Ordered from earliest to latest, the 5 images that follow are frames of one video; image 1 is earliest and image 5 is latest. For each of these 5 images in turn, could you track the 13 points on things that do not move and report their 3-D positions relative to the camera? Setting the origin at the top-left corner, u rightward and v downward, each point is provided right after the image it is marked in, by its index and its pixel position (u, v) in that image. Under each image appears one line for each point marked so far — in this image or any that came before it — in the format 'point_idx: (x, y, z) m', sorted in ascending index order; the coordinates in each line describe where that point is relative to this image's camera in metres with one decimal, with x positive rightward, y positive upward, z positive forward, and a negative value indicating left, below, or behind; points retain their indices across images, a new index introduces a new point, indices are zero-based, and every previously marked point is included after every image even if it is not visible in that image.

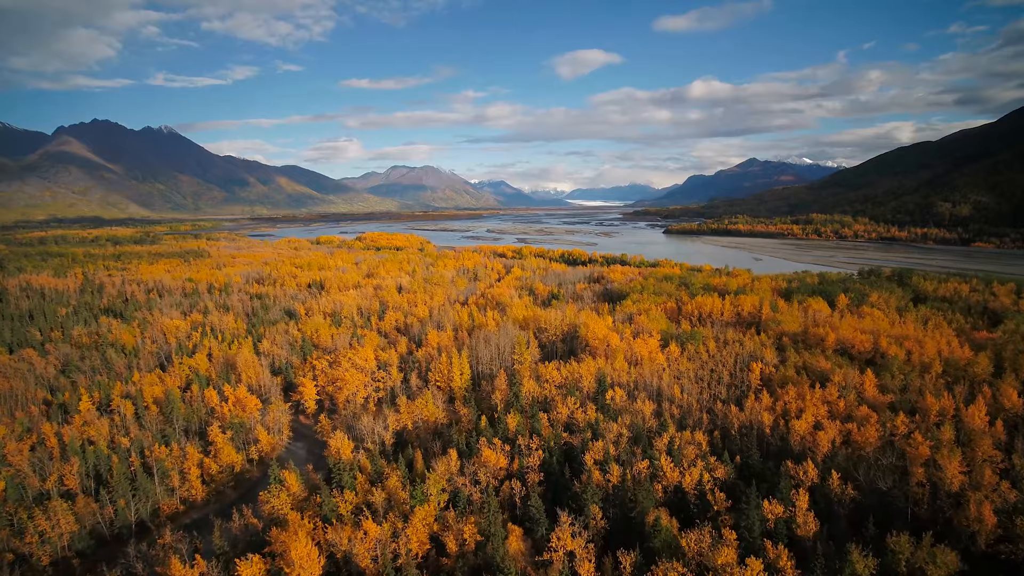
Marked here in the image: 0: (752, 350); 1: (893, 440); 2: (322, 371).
0: (+8.9, -2.3, +17.2) m
1: (+9.5, -3.8, +11.5) m
2: (-7.5, -3.3, +18.4) m
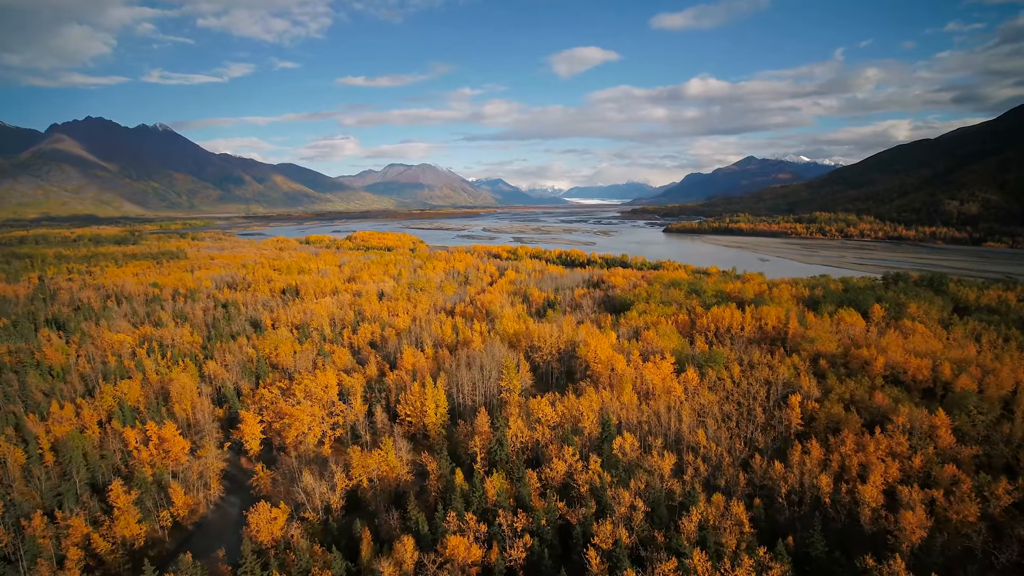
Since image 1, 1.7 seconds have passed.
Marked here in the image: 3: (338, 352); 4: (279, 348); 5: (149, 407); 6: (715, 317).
0: (+8.5, -2.8, +14.4) m
1: (+9.1, -4.3, +8.6) m
2: (-8.0, -3.8, +15.5) m
3: (-7.4, -2.7, +19.9) m
4: (-10.1, -2.5, +20.0) m
5: (-12.0, -3.9, +15.3) m
6: (+8.7, -1.2, +19.7) m
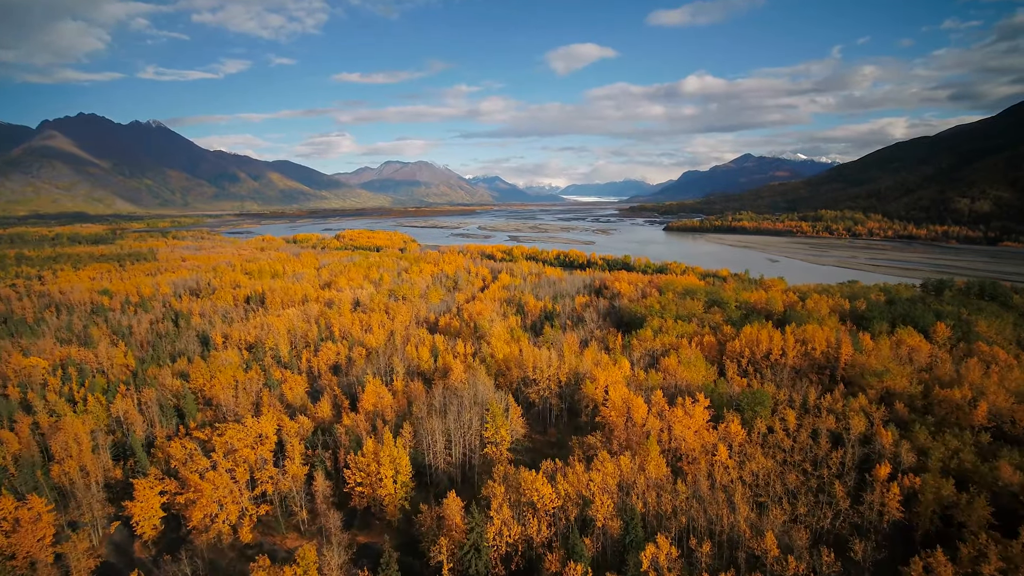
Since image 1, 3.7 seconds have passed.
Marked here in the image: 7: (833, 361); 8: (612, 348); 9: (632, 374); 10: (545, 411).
0: (+8.2, -3.4, +10.9) m
1: (+8.8, -4.9, +5.1) m
2: (-8.3, -4.4, +11.9) m
3: (-7.7, -3.3, +16.2) m
4: (-10.5, -3.1, +16.4) m
5: (-12.3, -4.5, +11.6) m
6: (+8.3, -1.8, +16.1) m
7: (+10.3, -2.4, +15.0) m
8: (+3.7, -2.2, +16.9) m
9: (+3.8, -2.7, +14.5) m
10: (+1.0, -3.8, +14.3) m
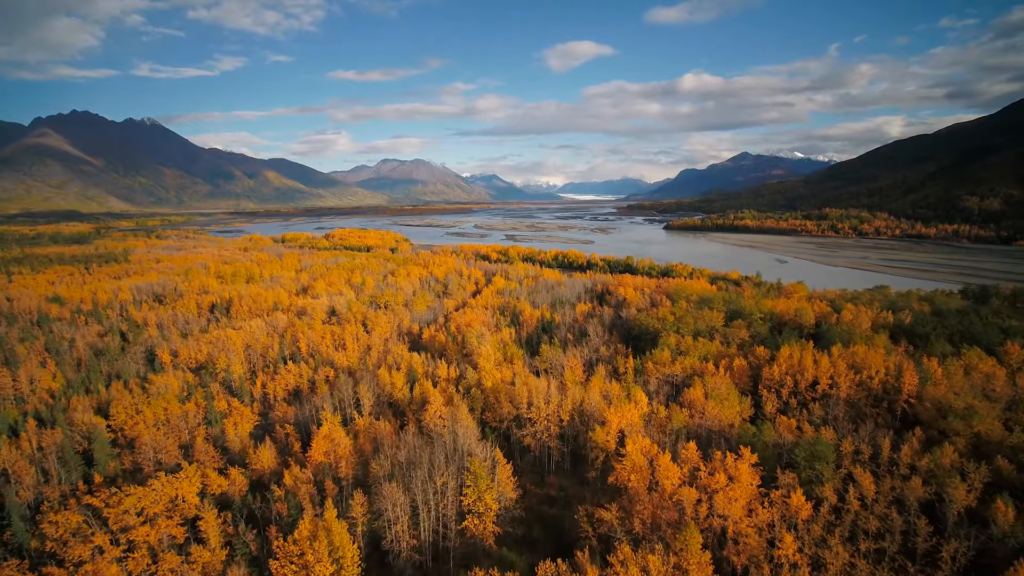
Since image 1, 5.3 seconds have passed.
0: (+7.9, -3.8, +8.1) m
1: (+8.6, -5.4, +2.4) m
2: (-8.6, -4.8, +9.0) m
3: (-8.0, -3.8, +13.4) m
4: (-10.8, -3.6, +13.5) m
5: (-12.6, -5.0, +8.7) m
6: (+8.0, -2.2, +13.4) m
7: (+10.1, -2.8, +12.2) m
8: (+3.4, -2.6, +14.1) m
9: (+3.5, -3.2, +11.7) m
10: (+0.8, -4.2, +11.5) m
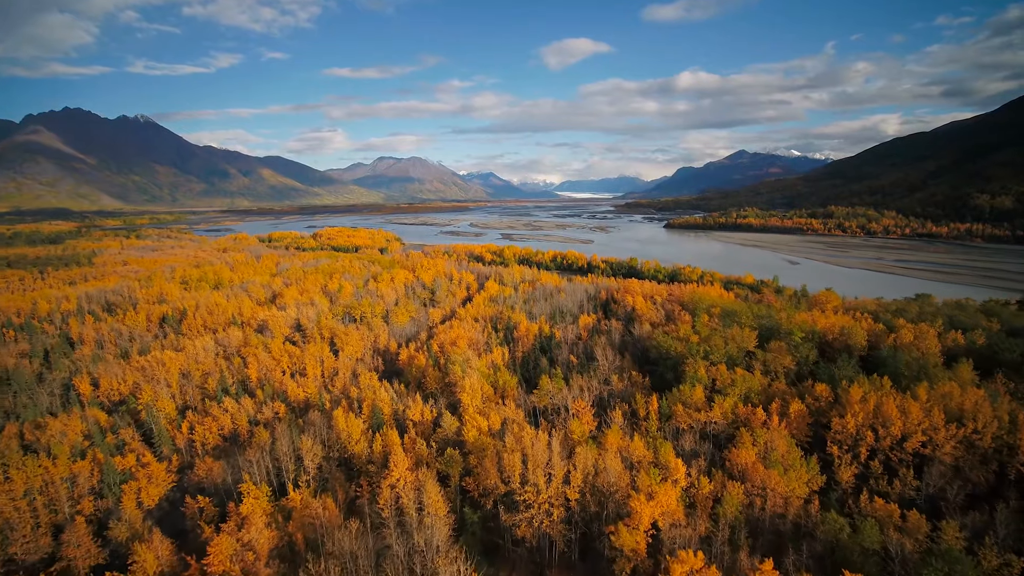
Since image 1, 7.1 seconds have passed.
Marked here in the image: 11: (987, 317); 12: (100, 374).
0: (+7.7, -4.3, +4.9) m
1: (+8.4, -6.0, -0.8) m
2: (-8.8, -5.4, +5.7) m
3: (-8.2, -4.3, +10.1) m
4: (-11.0, -4.1, +10.2) m
5: (-12.8, -5.6, +5.4) m
6: (+7.8, -2.7, +10.2) m
7: (+9.8, -3.4, +9.0) m
8: (+3.2, -3.1, +10.9) m
9: (+3.3, -3.7, +8.6) m
10: (+0.5, -4.8, +8.3) m
11: (+18.4, -1.0, +17.4) m
12: (-14.4, -3.0, +16.2) m
